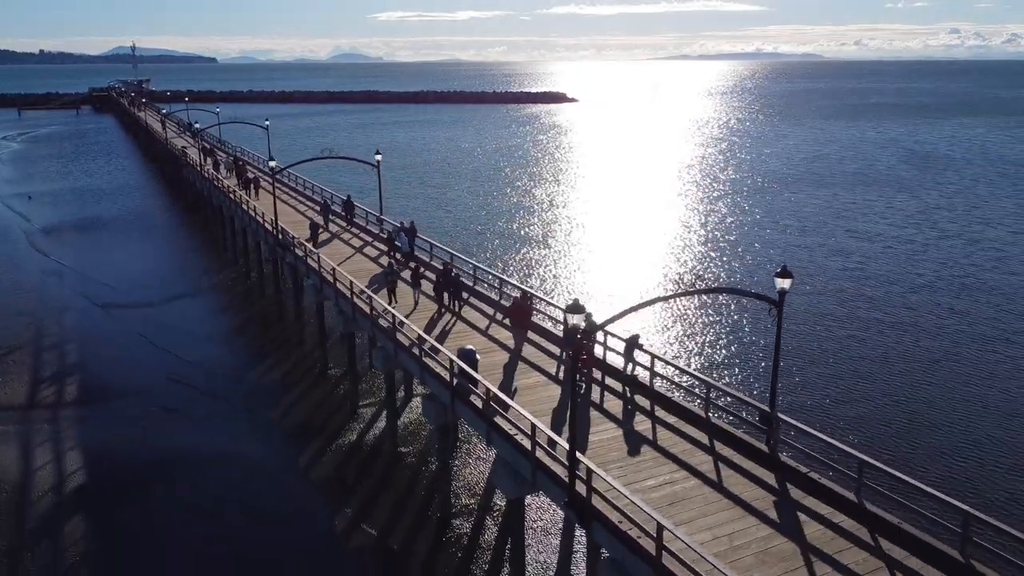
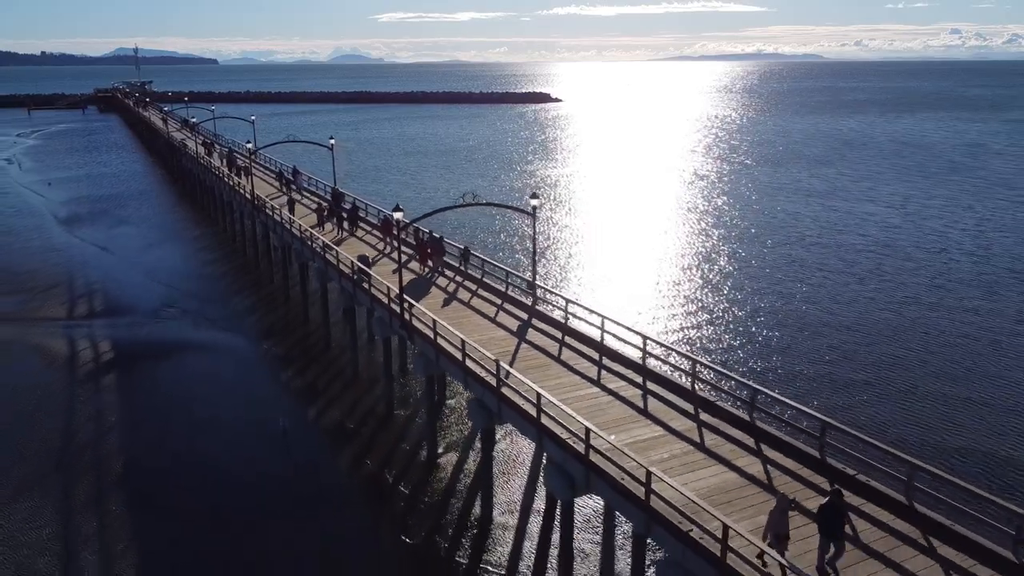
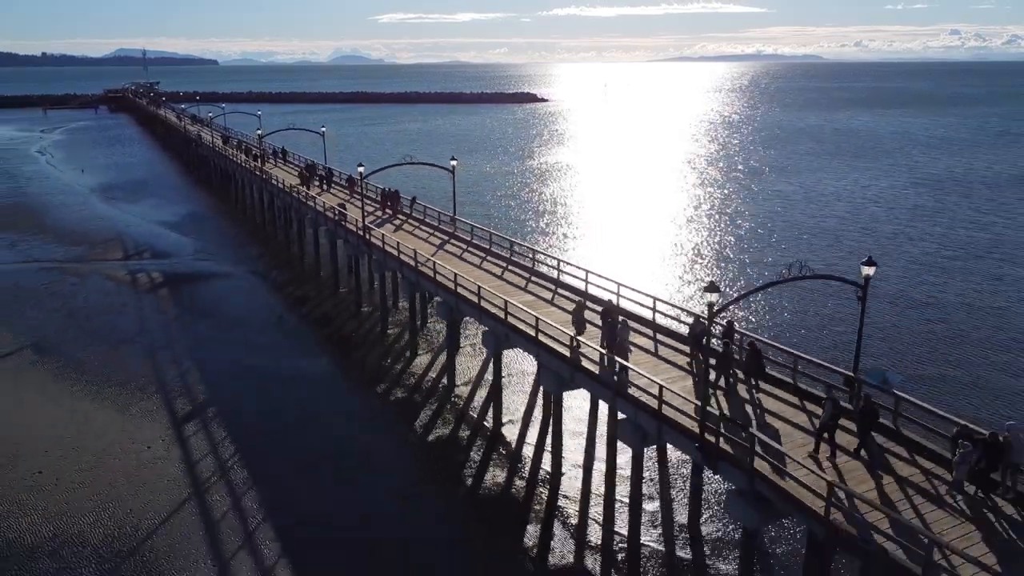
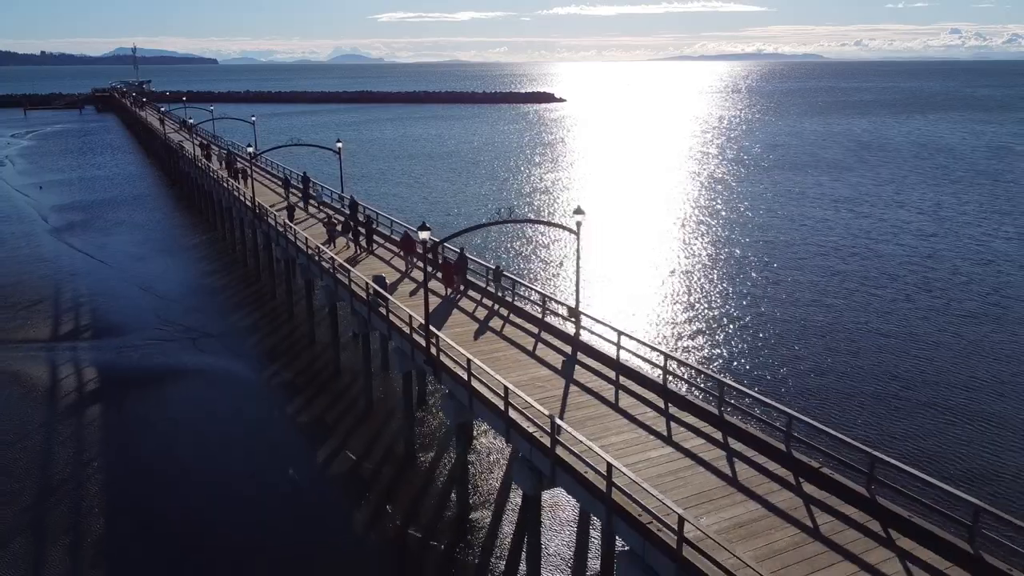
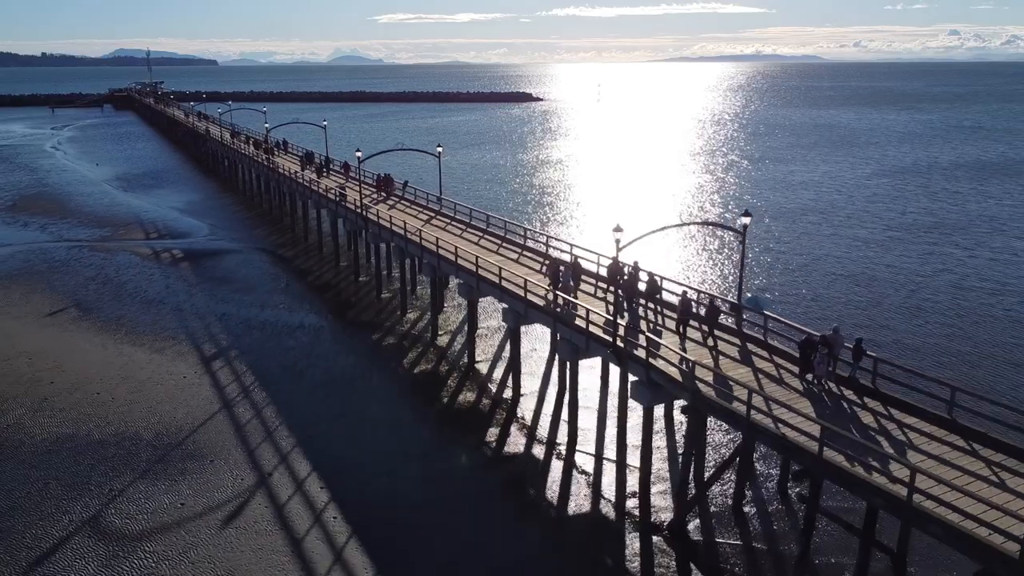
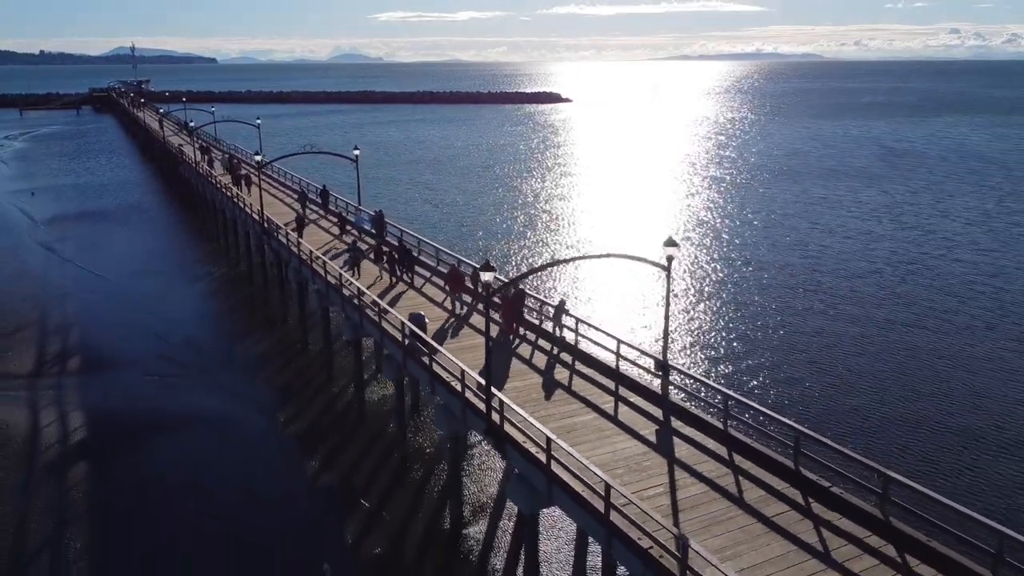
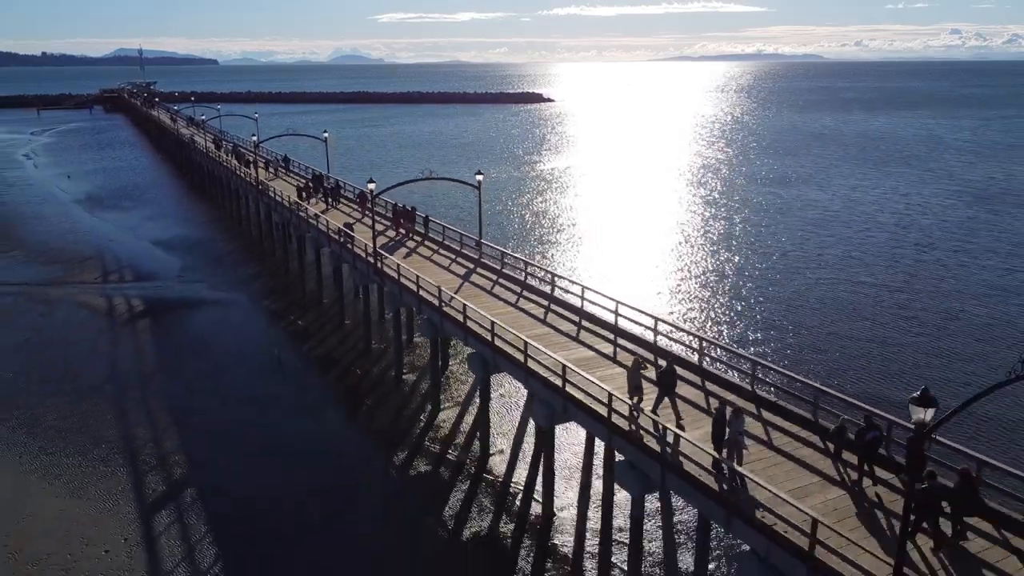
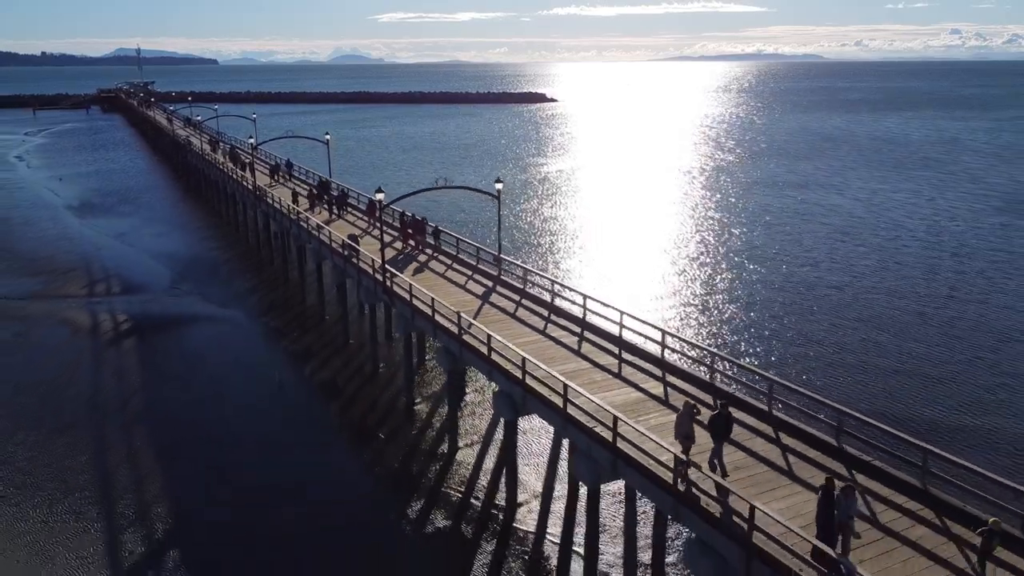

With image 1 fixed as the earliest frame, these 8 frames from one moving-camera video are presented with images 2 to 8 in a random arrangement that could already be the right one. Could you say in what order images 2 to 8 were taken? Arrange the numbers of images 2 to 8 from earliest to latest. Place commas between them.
6, 4, 2, 8, 7, 3, 5
